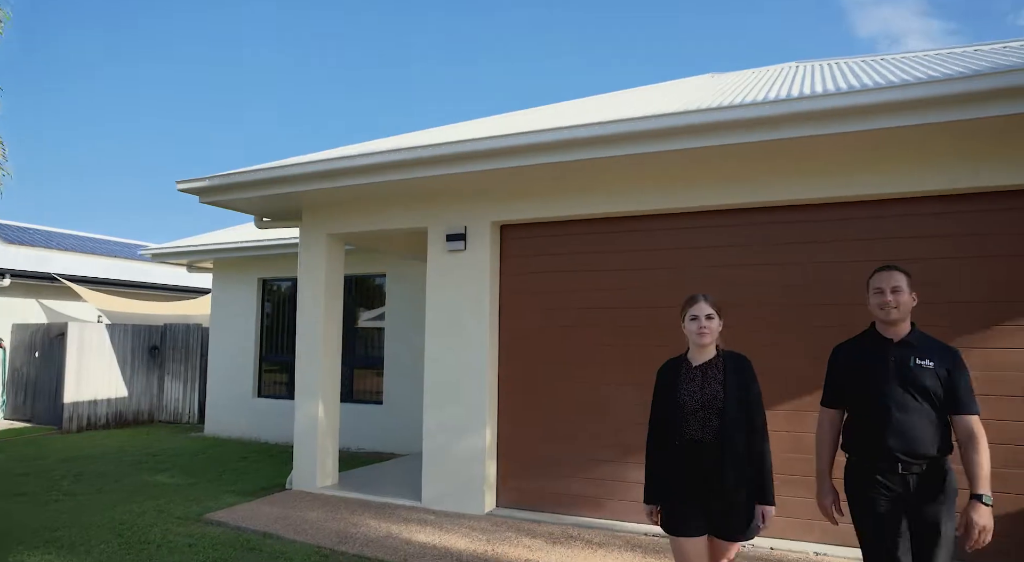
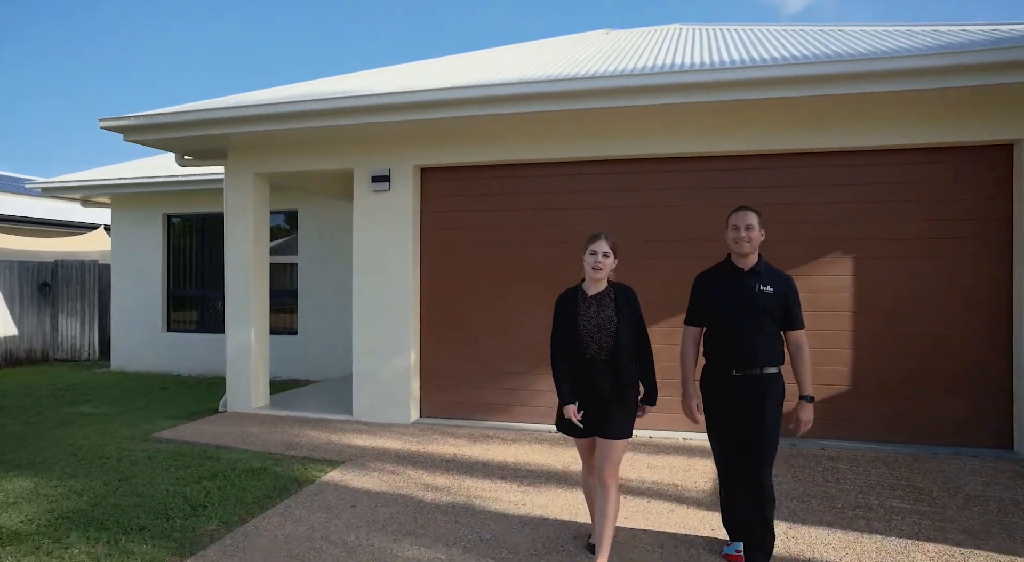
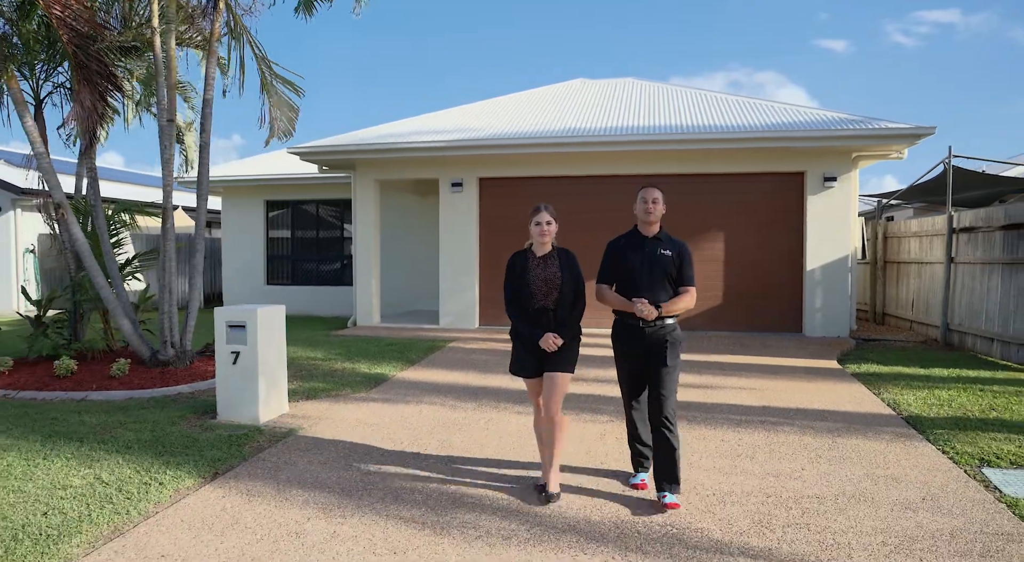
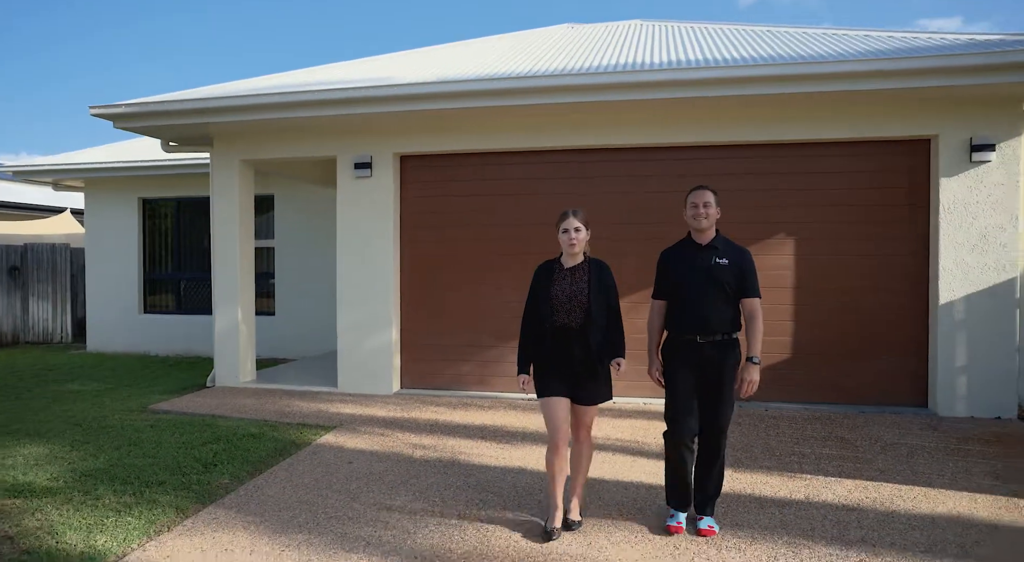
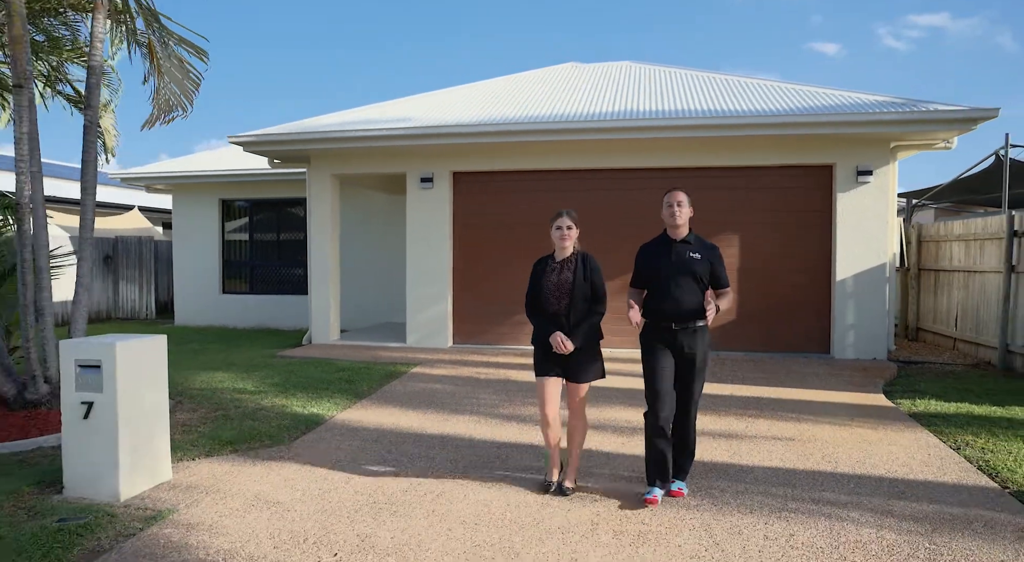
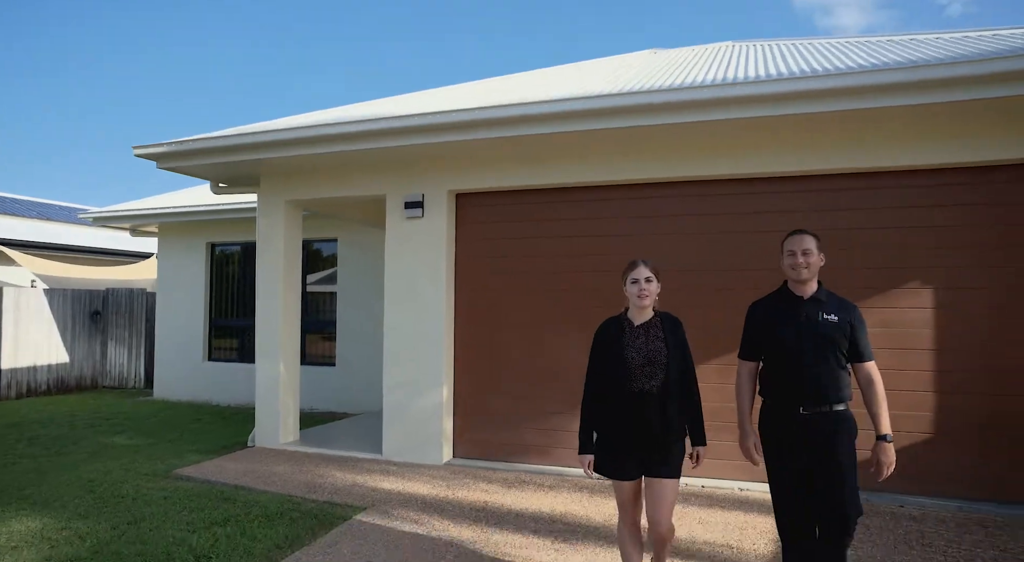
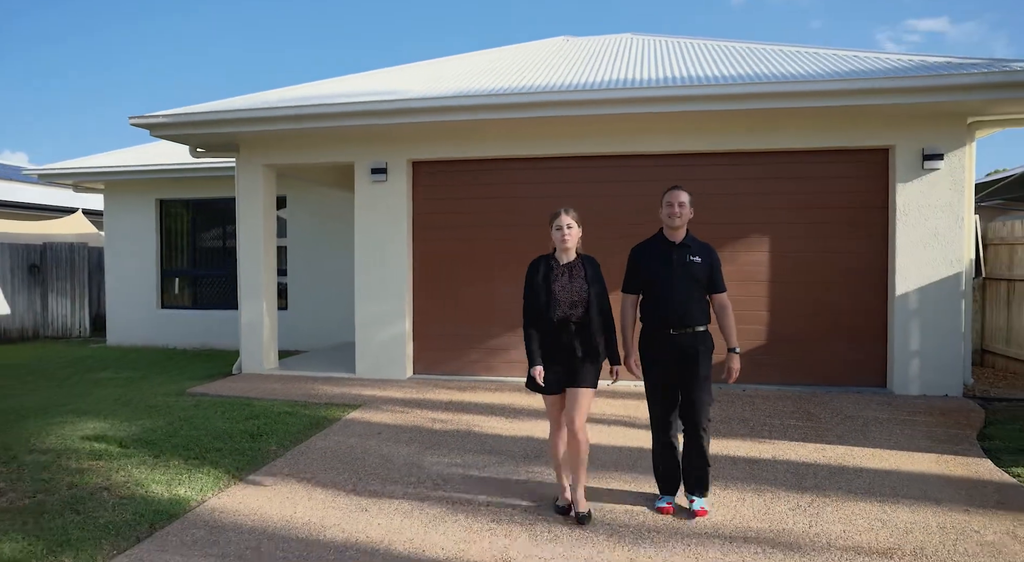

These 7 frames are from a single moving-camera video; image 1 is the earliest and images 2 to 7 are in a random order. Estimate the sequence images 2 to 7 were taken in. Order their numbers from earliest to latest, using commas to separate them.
6, 2, 4, 7, 5, 3
